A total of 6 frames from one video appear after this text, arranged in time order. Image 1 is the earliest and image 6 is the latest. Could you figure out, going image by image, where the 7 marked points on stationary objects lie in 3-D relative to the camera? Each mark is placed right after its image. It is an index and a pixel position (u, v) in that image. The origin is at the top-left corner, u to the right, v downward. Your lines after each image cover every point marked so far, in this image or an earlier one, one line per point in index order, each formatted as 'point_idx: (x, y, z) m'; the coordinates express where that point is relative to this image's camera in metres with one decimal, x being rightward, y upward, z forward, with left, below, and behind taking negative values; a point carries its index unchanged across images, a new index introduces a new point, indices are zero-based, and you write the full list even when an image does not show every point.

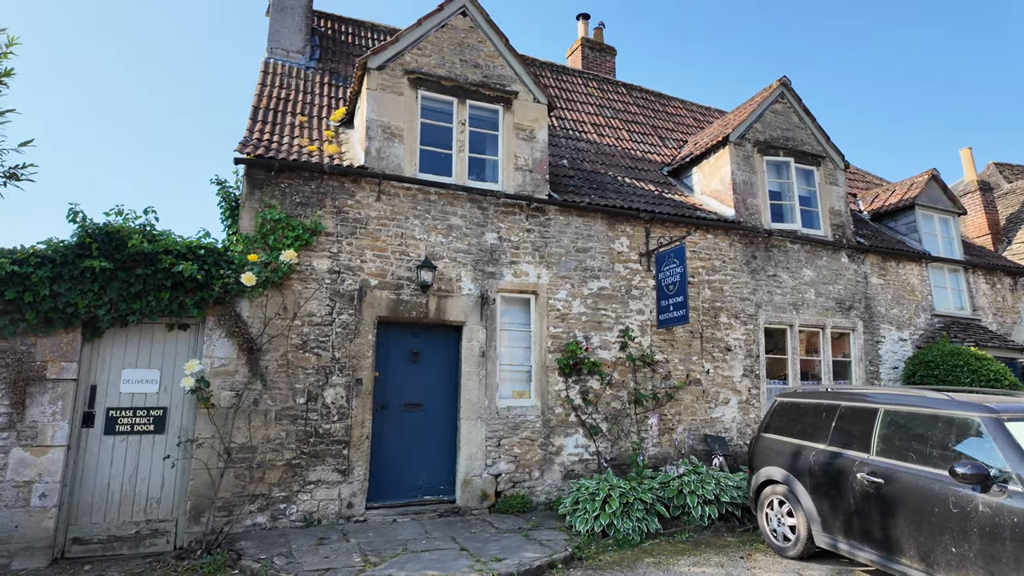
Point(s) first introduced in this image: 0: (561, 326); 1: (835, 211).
0: (+0.7, -0.5, +7.8) m
1: (+5.5, +1.3, +10.1) m
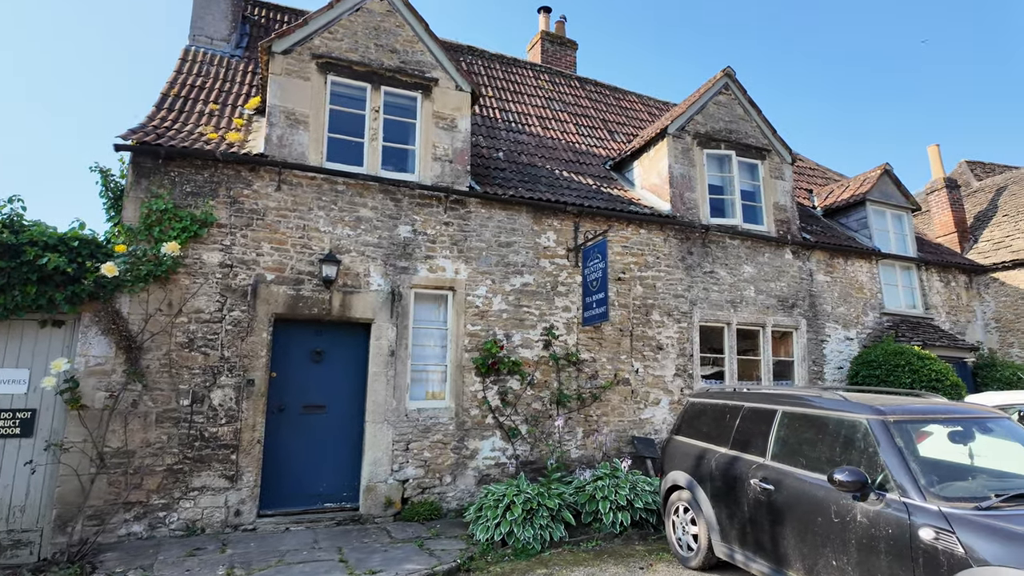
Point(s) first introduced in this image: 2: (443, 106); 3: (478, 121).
0: (-0.4, -0.5, +7.4) m
1: (+4.4, +1.3, +9.8) m
2: (-0.9, +2.4, +8.0) m
3: (-0.6, +2.9, +10.4) m
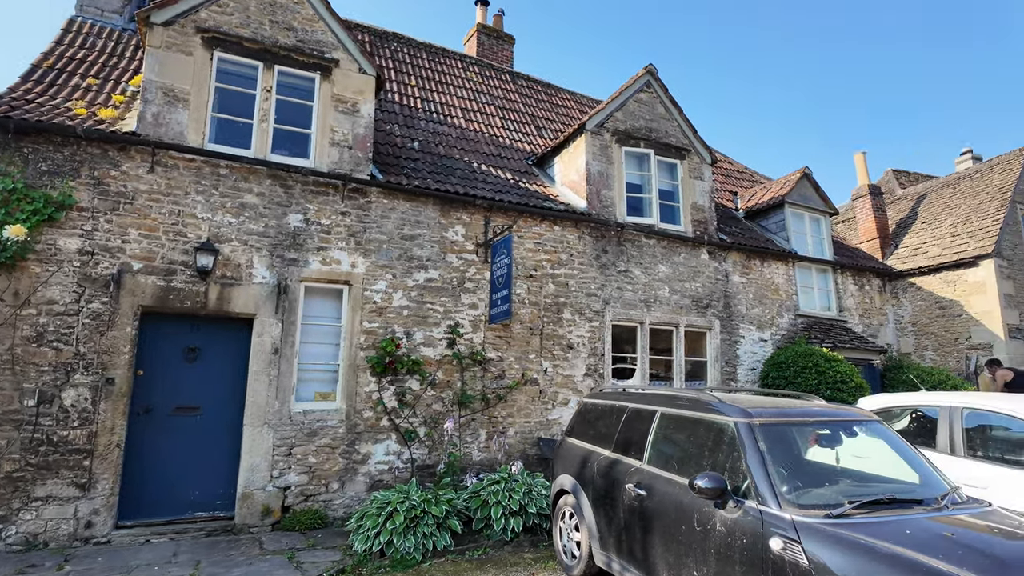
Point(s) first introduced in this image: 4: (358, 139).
0: (-1.6, -0.4, +7.1) m
1: (+3.1, +1.3, +9.8) m
2: (-2.1, +2.5, +7.5) m
3: (-1.9, +3.0, +10.0) m
4: (-1.9, +1.9, +7.5) m
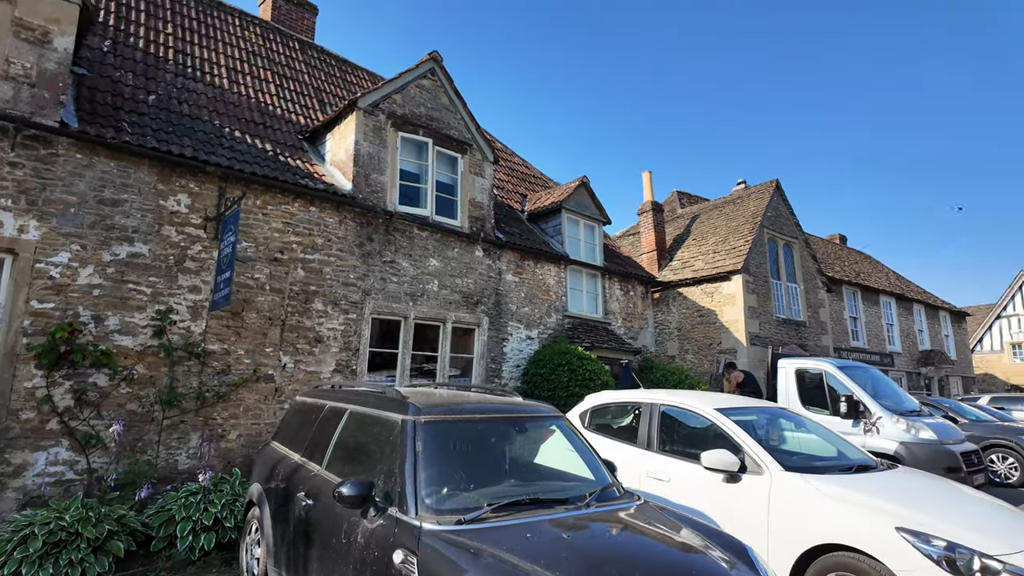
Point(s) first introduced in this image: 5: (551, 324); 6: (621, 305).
0: (-4.4, -0.1, +5.8) m
1: (-0.6, +1.4, +9.6) m
2: (-4.9, +2.8, +6.1) m
3: (-5.4, +3.3, +8.5) m
4: (-4.8, +2.2, +6.1) m
5: (+0.7, -0.6, +10.3) m
6: (+2.2, -0.4, +11.9) m
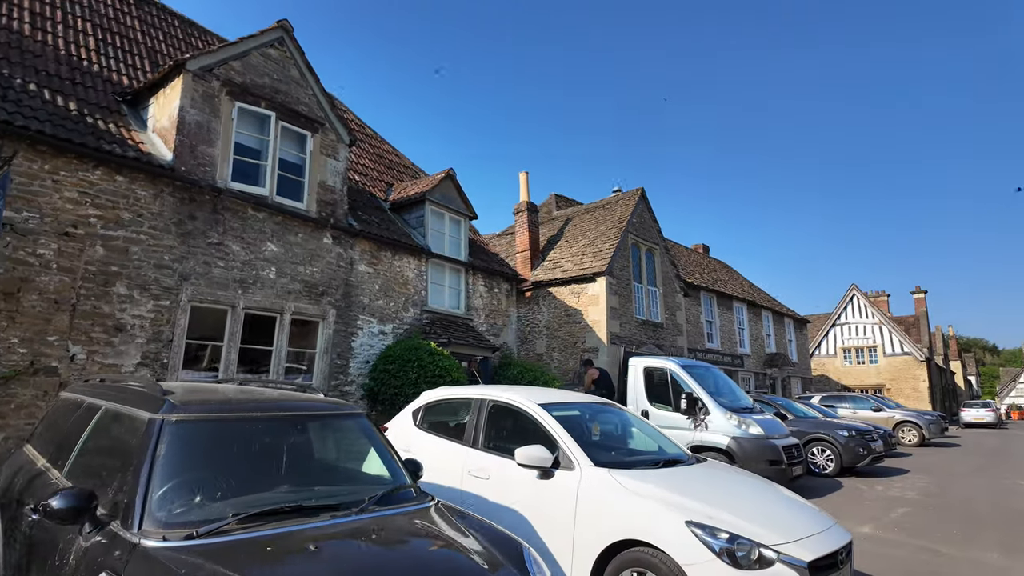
0: (-6.0, +0.1, +4.5) m
1: (-2.8, +1.5, +9.0) m
2: (-6.4, +3.1, +4.8) m
3: (-7.2, +3.6, +7.1) m
4: (-6.2, +2.4, +4.8) m
5: (-1.8, -0.5, +9.9) m
6: (-0.5, -0.3, +11.8) m
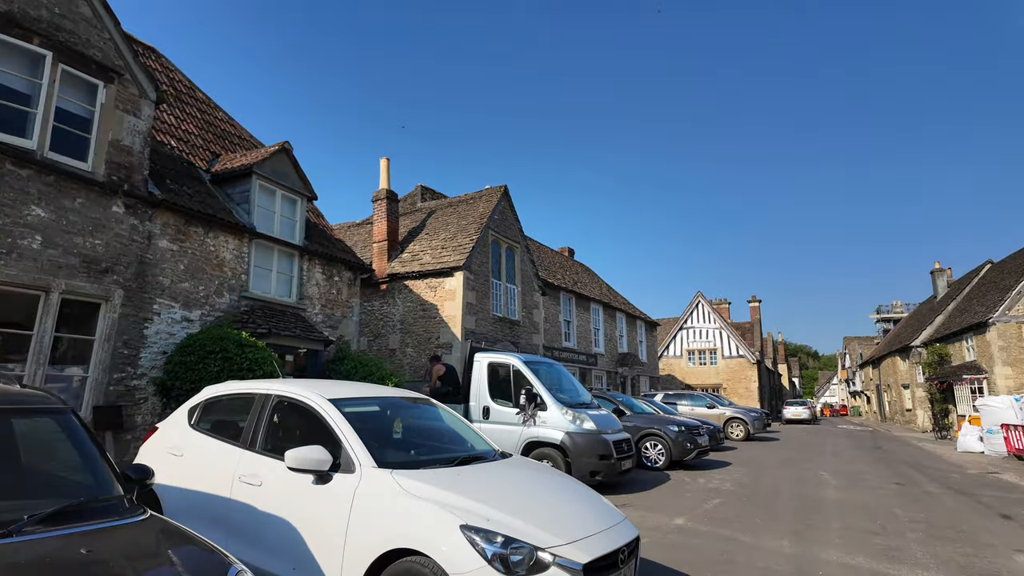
0: (-7.3, +0.5, +2.7) m
1: (-5.1, +1.8, +7.8) m
2: (-7.6, +3.5, +2.9) m
3: (-8.9, +4.1, +5.0) m
4: (-7.5, +2.8, +2.9) m
5: (-4.3, -0.3, +8.9) m
6: (-3.4, -0.1, +10.9) m
